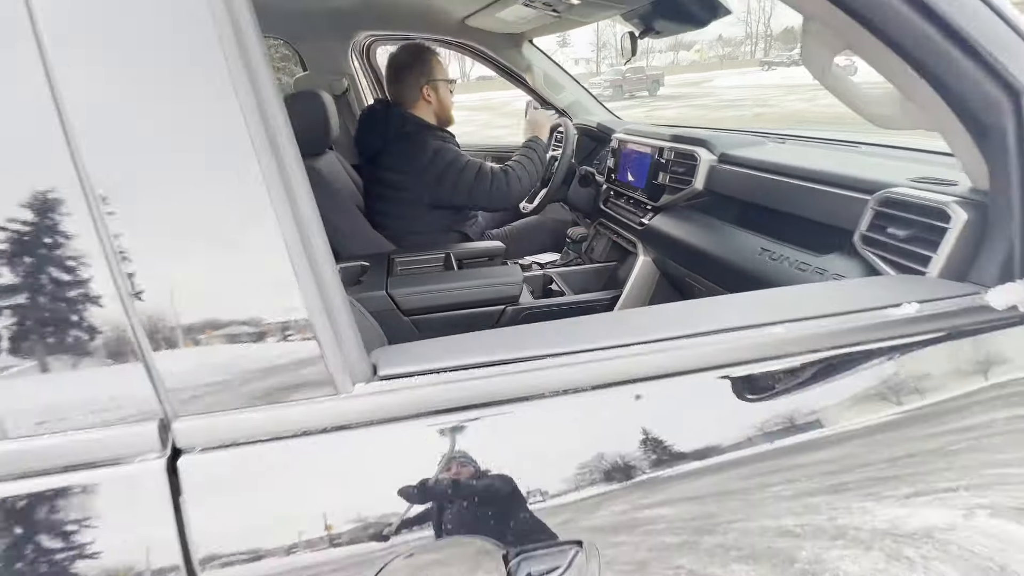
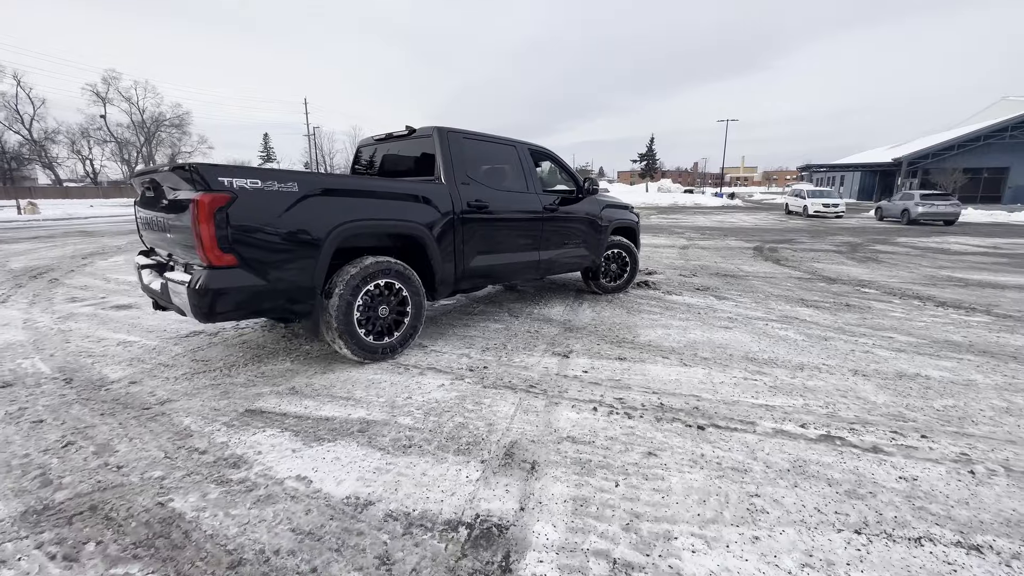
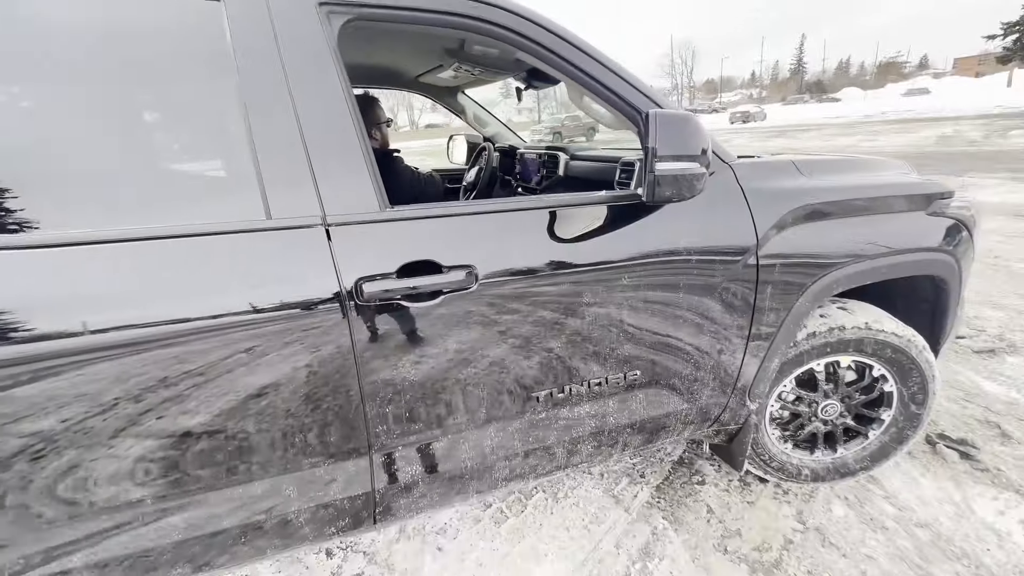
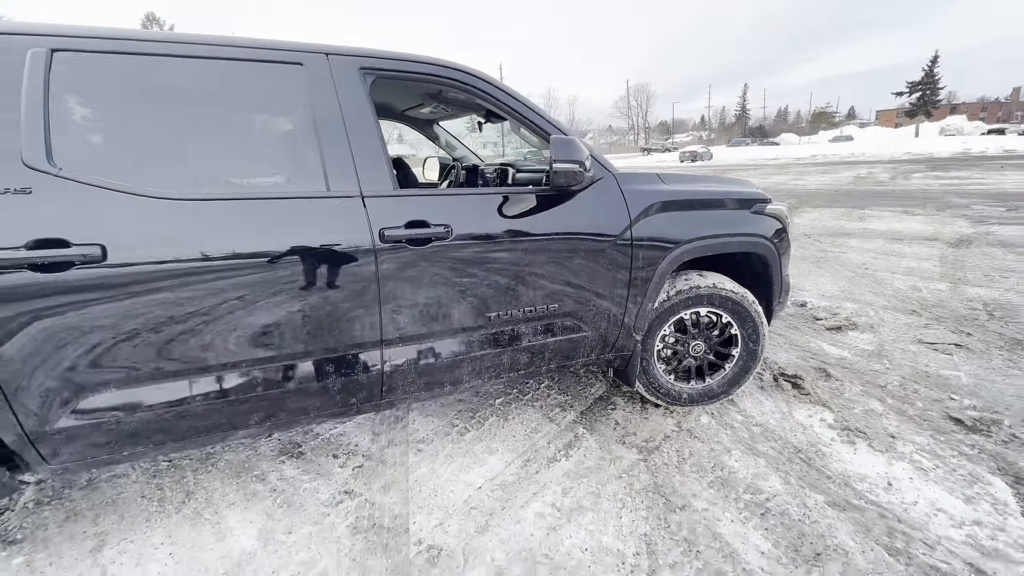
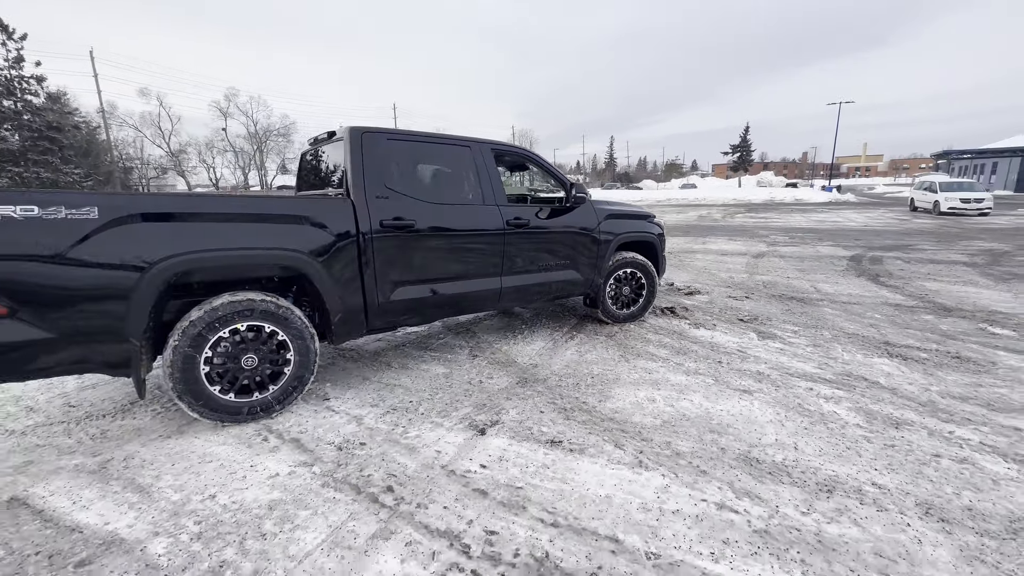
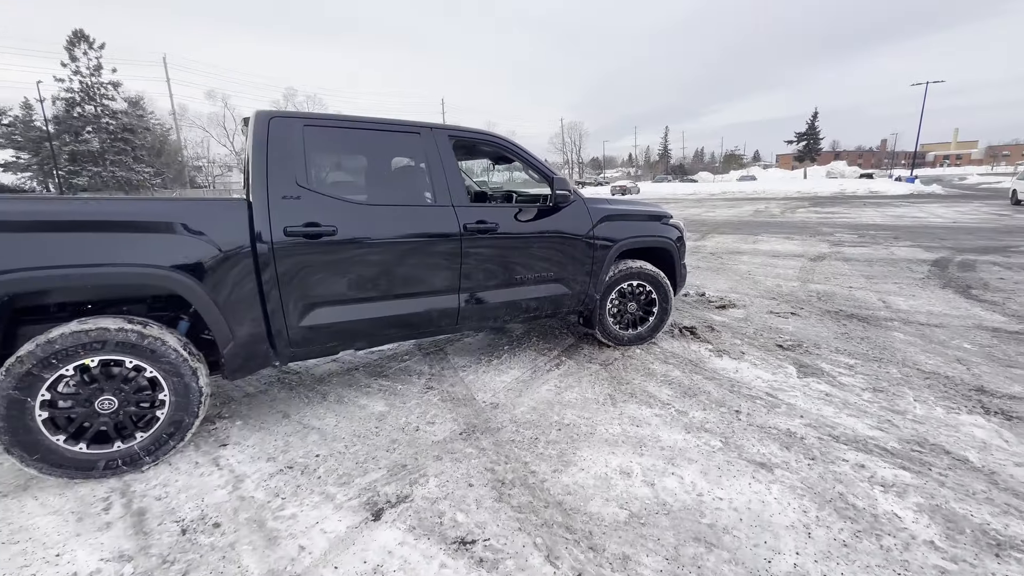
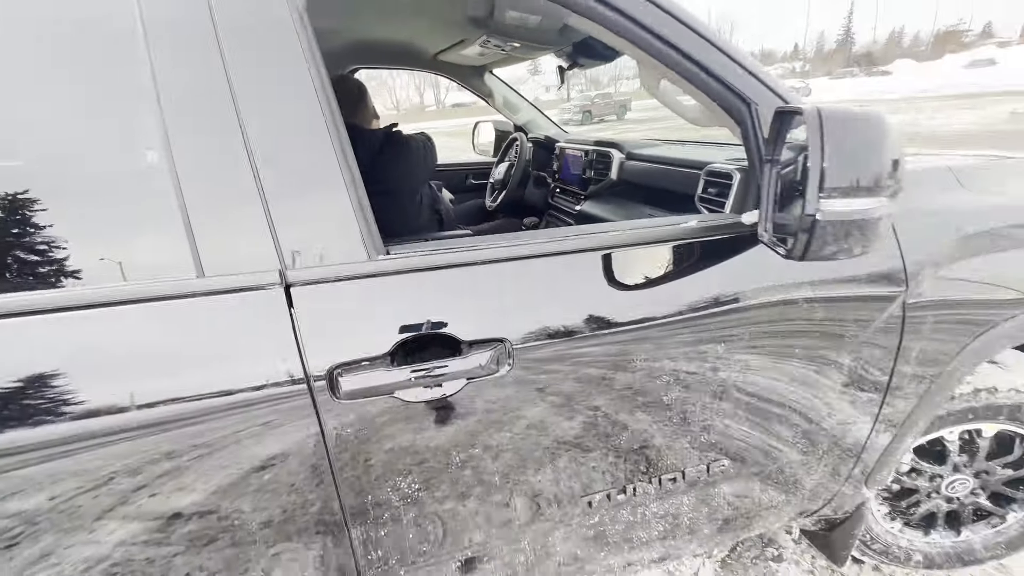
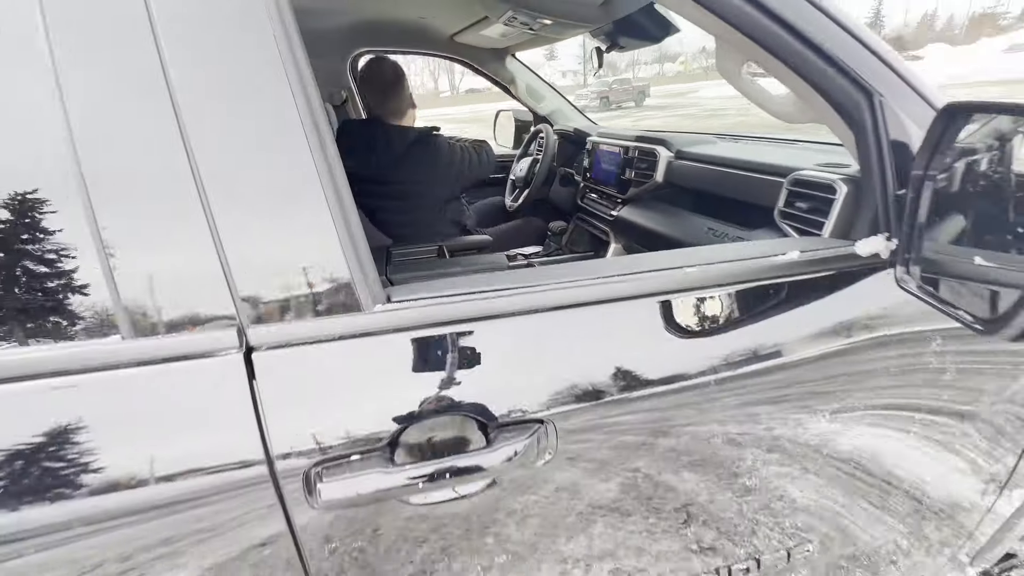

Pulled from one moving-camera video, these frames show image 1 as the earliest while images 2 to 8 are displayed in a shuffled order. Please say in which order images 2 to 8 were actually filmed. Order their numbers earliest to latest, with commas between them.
8, 7, 3, 4, 6, 5, 2
